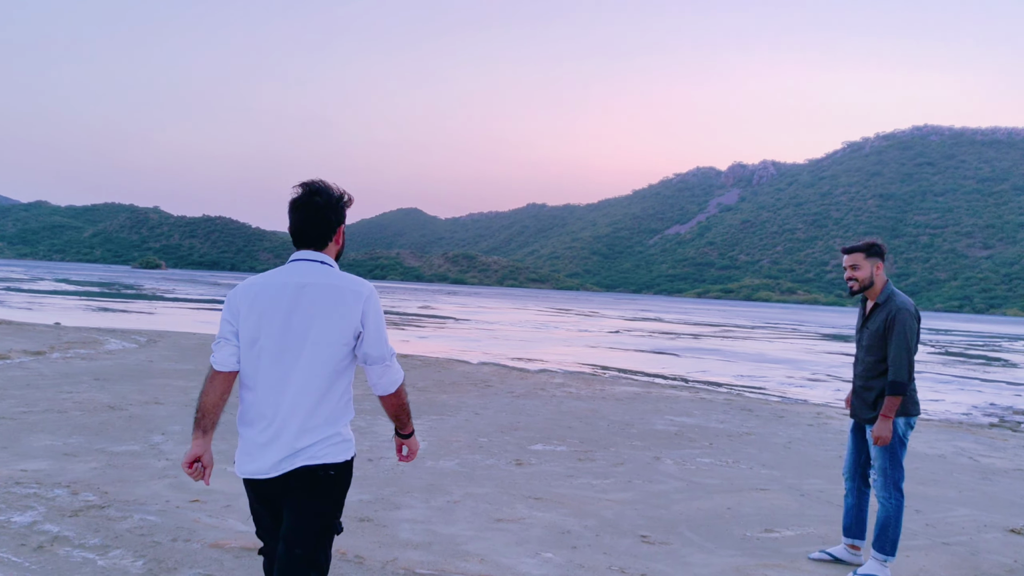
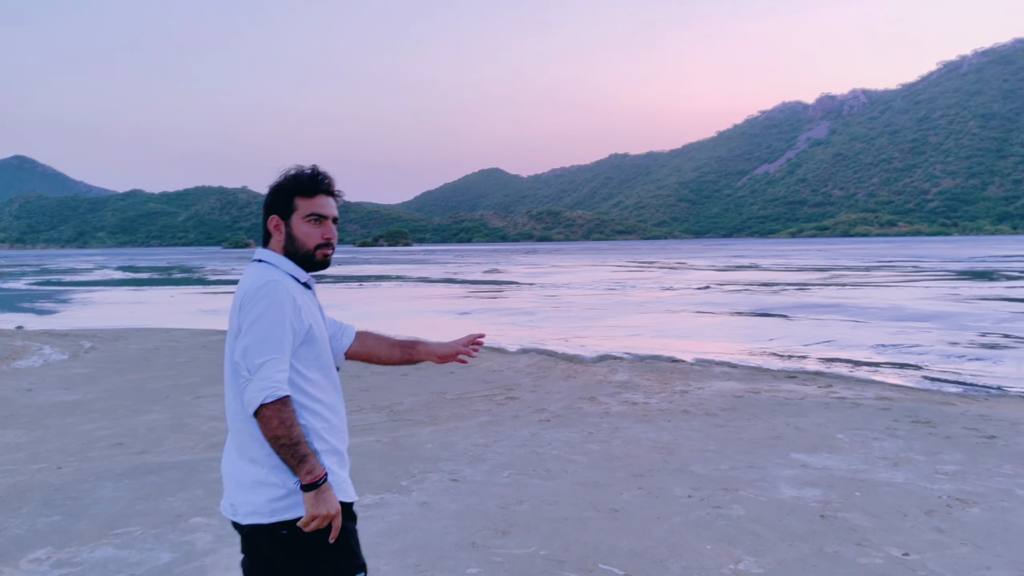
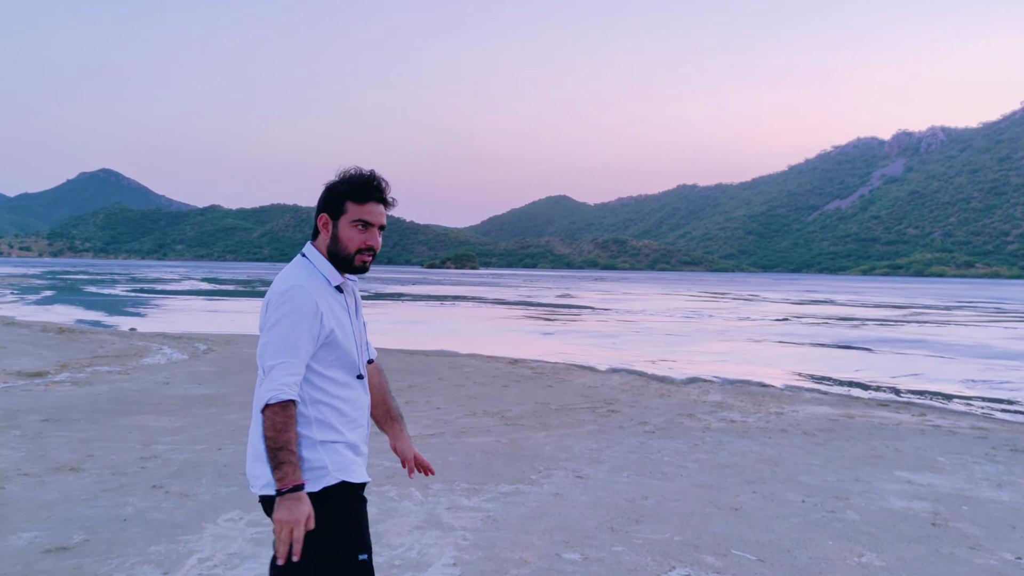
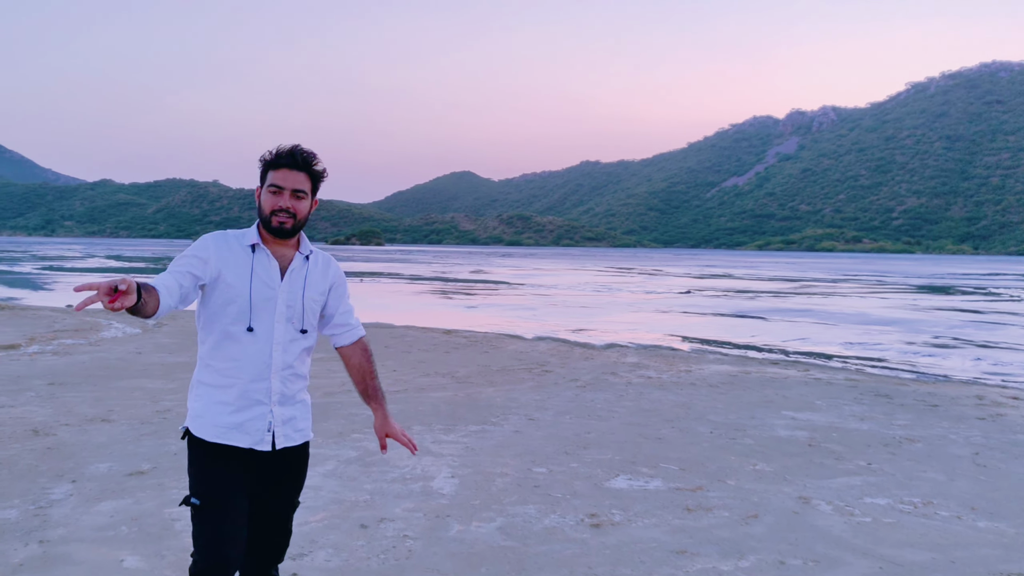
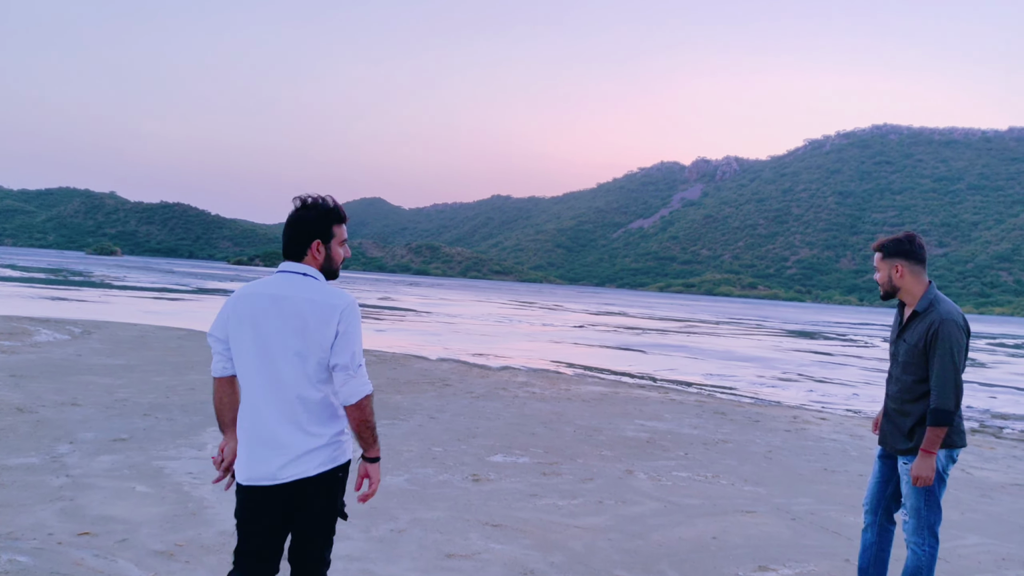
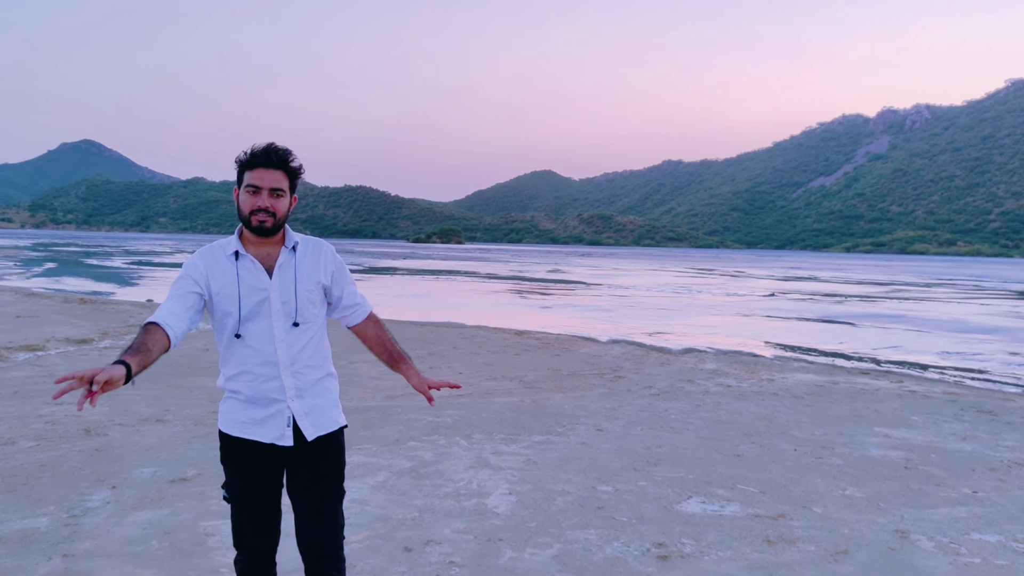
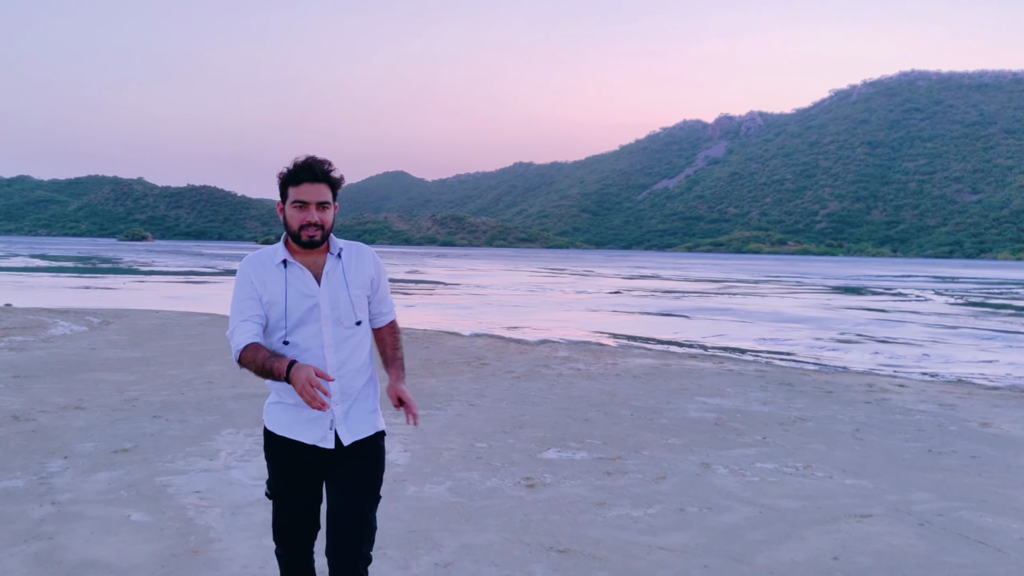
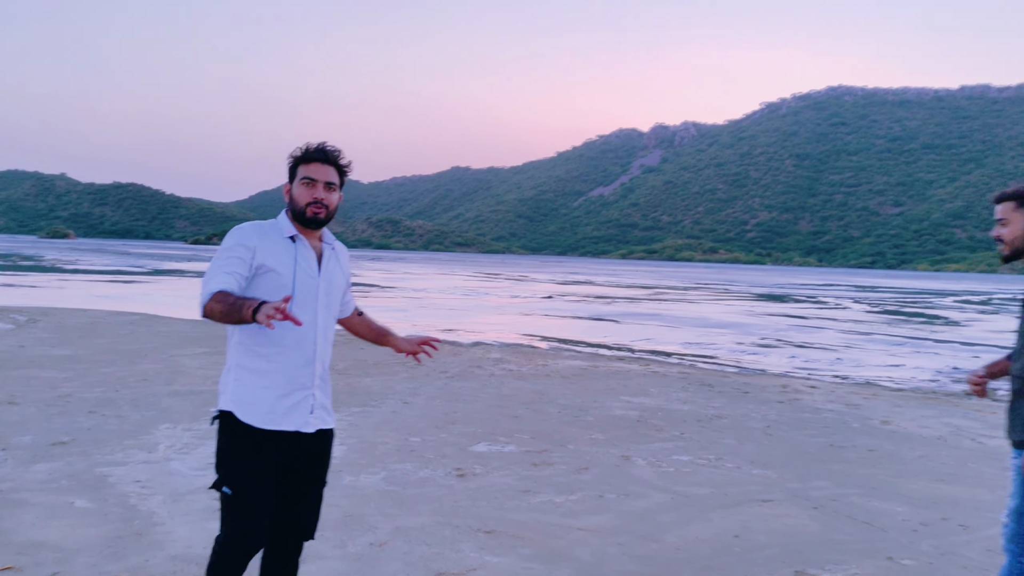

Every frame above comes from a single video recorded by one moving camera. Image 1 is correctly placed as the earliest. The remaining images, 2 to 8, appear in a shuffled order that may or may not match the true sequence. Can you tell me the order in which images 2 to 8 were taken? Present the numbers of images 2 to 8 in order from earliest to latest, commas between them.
5, 8, 7, 4, 6, 3, 2
